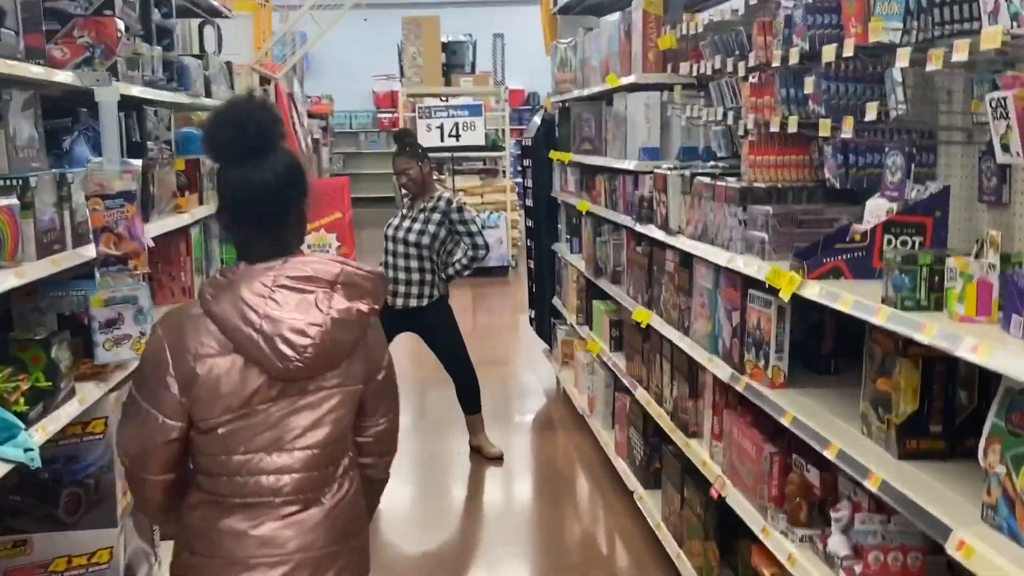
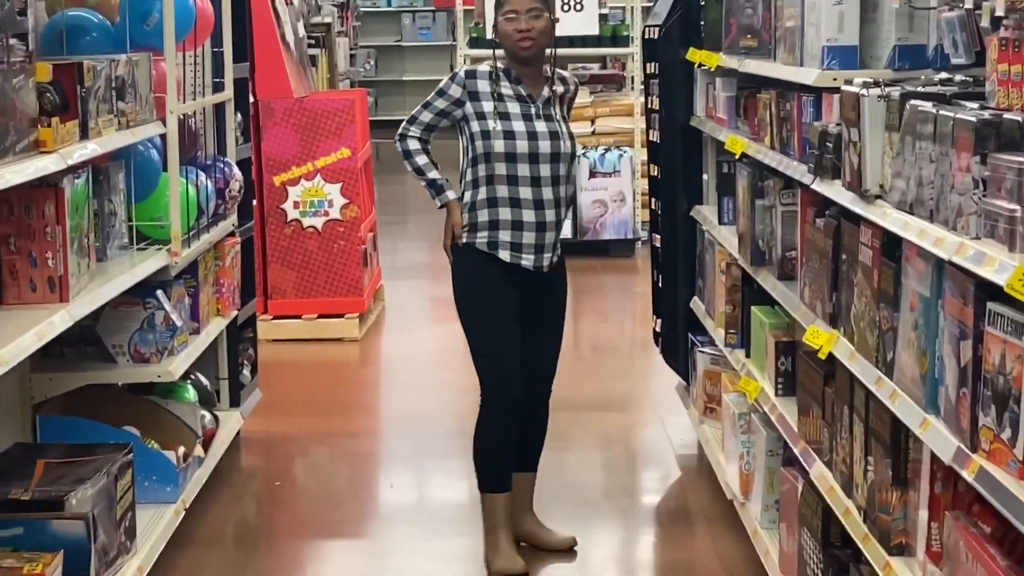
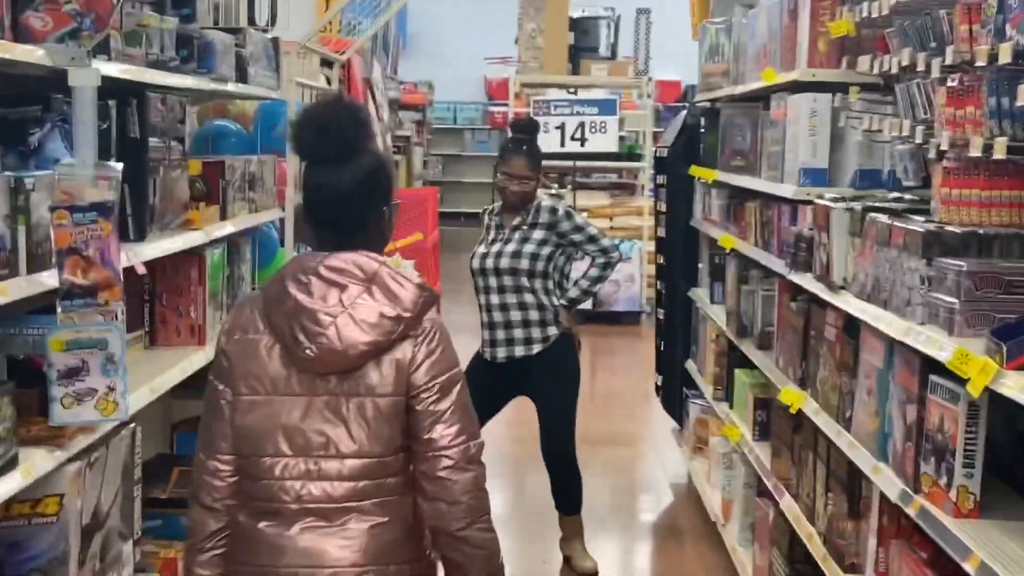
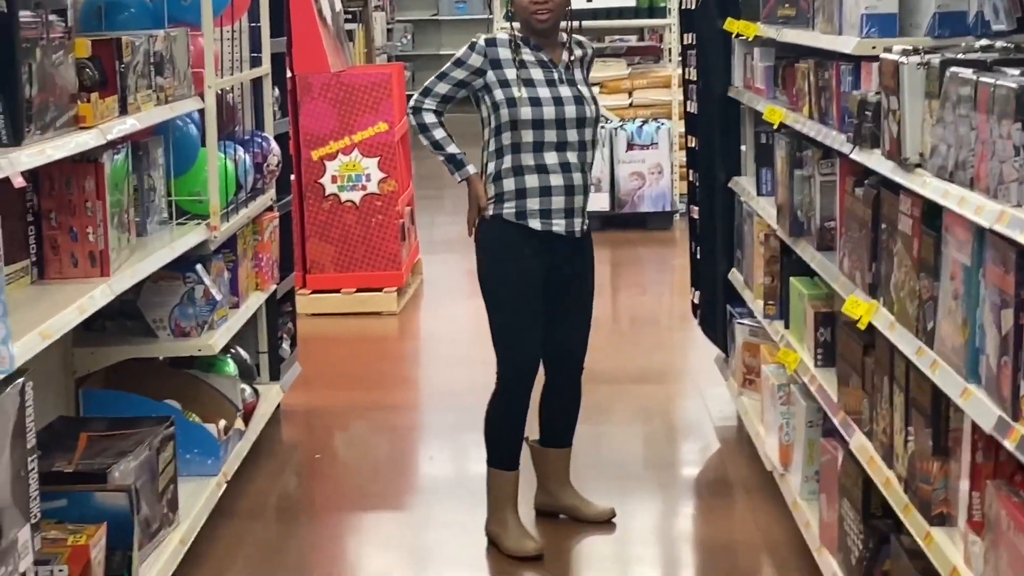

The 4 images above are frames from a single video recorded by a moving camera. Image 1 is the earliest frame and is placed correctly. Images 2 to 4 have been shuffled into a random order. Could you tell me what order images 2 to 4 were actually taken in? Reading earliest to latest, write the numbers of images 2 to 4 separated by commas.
3, 2, 4
